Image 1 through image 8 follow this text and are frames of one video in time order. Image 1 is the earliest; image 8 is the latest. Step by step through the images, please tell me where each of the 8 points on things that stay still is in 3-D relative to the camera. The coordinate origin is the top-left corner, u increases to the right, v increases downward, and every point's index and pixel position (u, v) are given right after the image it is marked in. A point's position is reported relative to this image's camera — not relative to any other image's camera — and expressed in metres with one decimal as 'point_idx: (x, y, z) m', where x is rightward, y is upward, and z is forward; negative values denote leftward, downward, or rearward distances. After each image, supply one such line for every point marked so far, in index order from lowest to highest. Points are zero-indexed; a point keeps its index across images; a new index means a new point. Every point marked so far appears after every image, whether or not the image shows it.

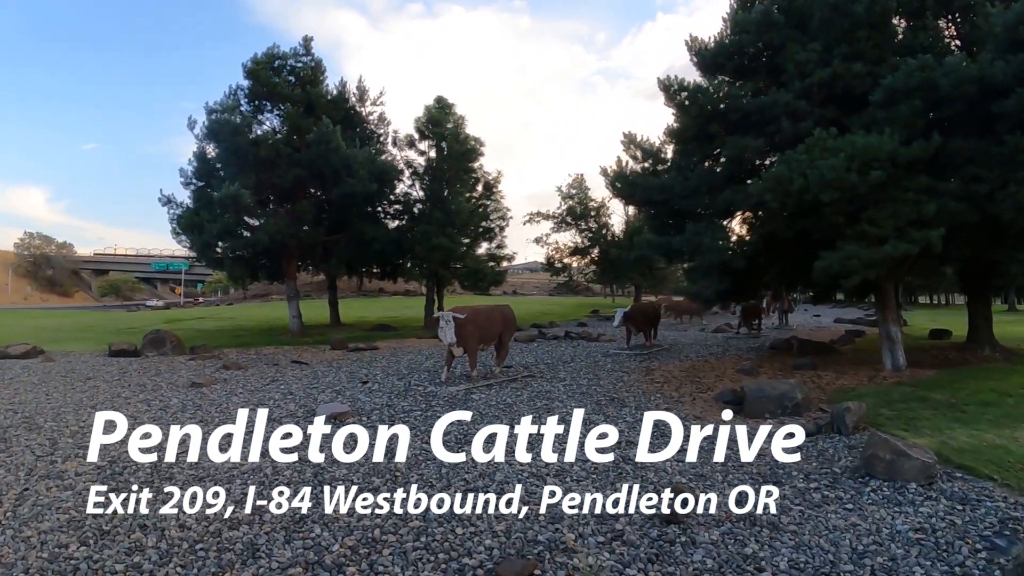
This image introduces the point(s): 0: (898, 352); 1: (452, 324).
0: (+7.7, -1.3, +12.9) m
1: (-1.0, -0.6, +10.8) m
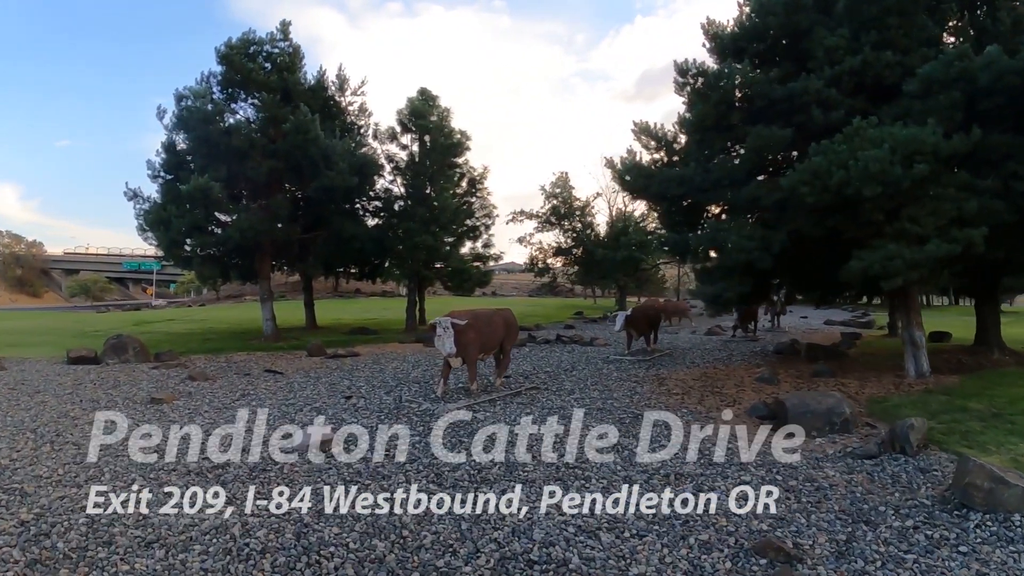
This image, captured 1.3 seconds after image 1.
0: (+7.7, -1.3, +12.0) m
1: (-0.9, -0.7, +9.6) m
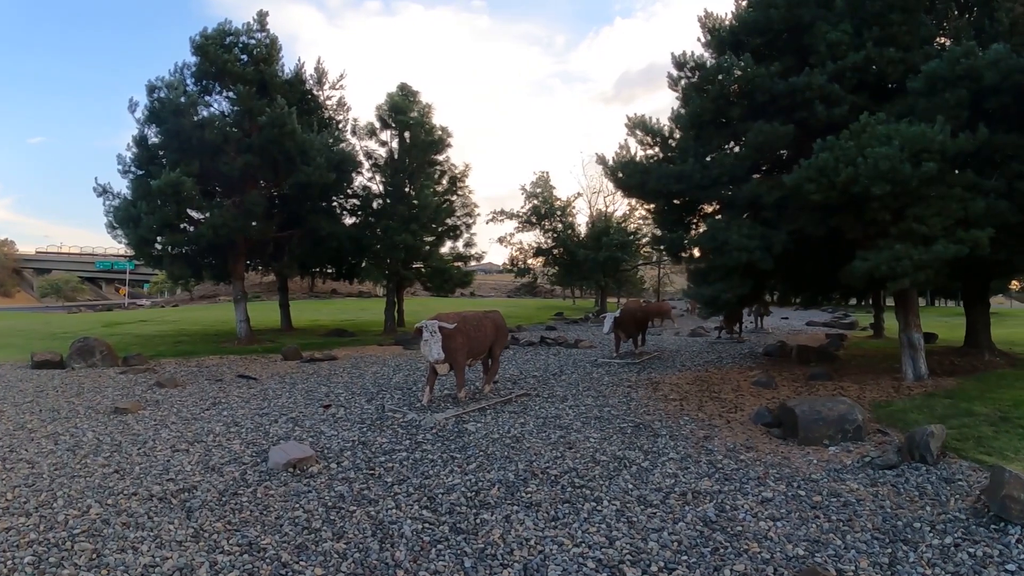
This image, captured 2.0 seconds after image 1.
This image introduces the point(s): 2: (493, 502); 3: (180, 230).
0: (+7.5, -1.3, +11.8) m
1: (-1.0, -0.7, +9.0) m
2: (-0.1, -1.7, +5.0) m
3: (-8.9, +1.6, +17.3) m
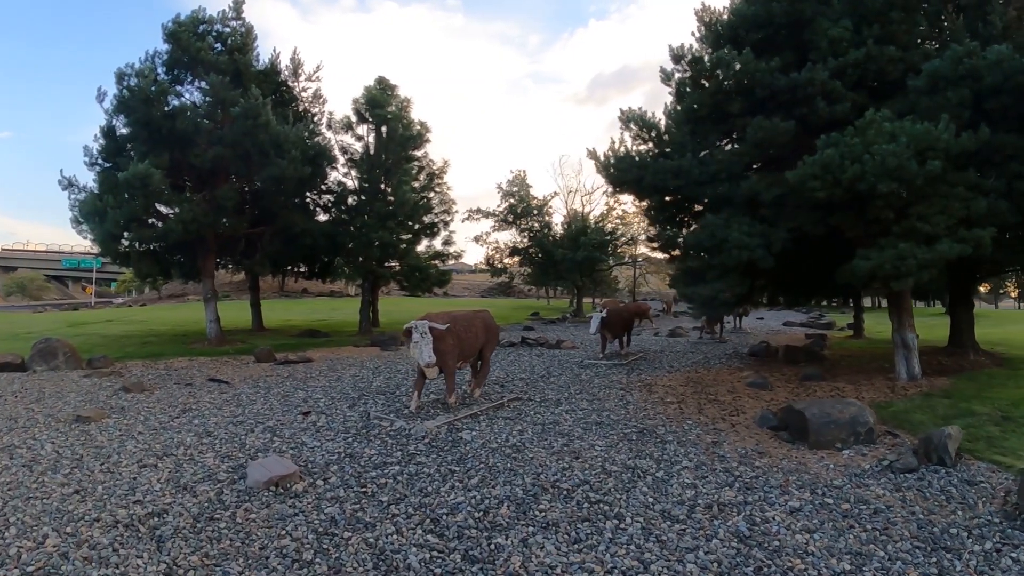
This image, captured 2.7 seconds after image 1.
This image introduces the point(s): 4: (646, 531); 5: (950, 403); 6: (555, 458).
0: (+7.3, -1.3, +11.6) m
1: (-1.1, -0.7, +8.5) m
2: (0.0, -1.7, +4.5) m
3: (-9.3, +1.6, +16.4) m
4: (+0.9, -1.7, +4.4) m
5: (+6.7, -1.8, +9.9) m
6: (+0.4, -1.6, +6.2) m
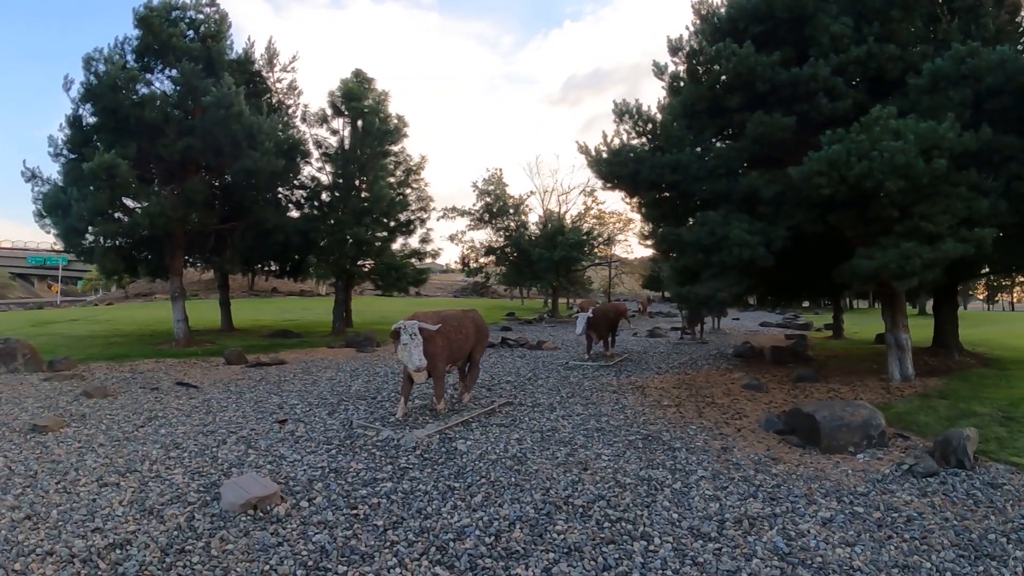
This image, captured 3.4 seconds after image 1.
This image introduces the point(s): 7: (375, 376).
0: (+7.1, -1.3, +11.5) m
1: (-1.2, -0.6, +8.0) m
2: (+0.1, -1.6, +4.1) m
3: (-9.7, +1.7, +15.5) m
4: (+1.0, -1.6, +4.0) m
5: (+6.6, -1.8, +9.7) m
6: (+0.5, -1.6, +5.7) m
7: (-3.0, -1.9, +14.1) m
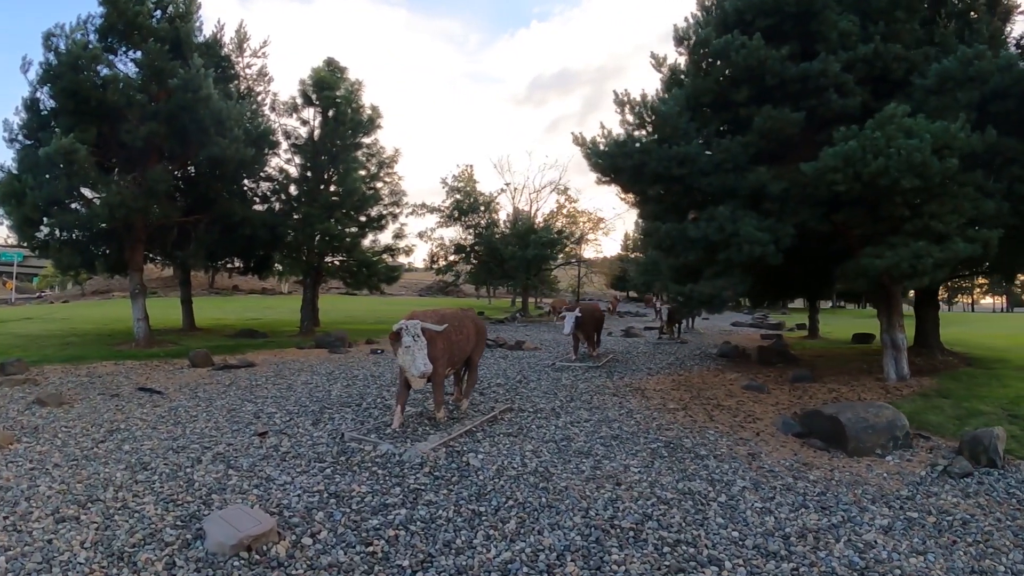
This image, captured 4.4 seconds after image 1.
0: (+6.9, -1.3, +11.4) m
1: (-1.1, -0.6, +7.4) m
2: (+0.4, -1.6, +3.6) m
3: (-10.0, +1.7, +14.5) m
4: (+1.4, -1.6, +3.6) m
5: (+6.6, -1.8, +9.6) m
6: (+0.7, -1.6, +5.3) m
7: (-3.3, -1.9, +13.5) m
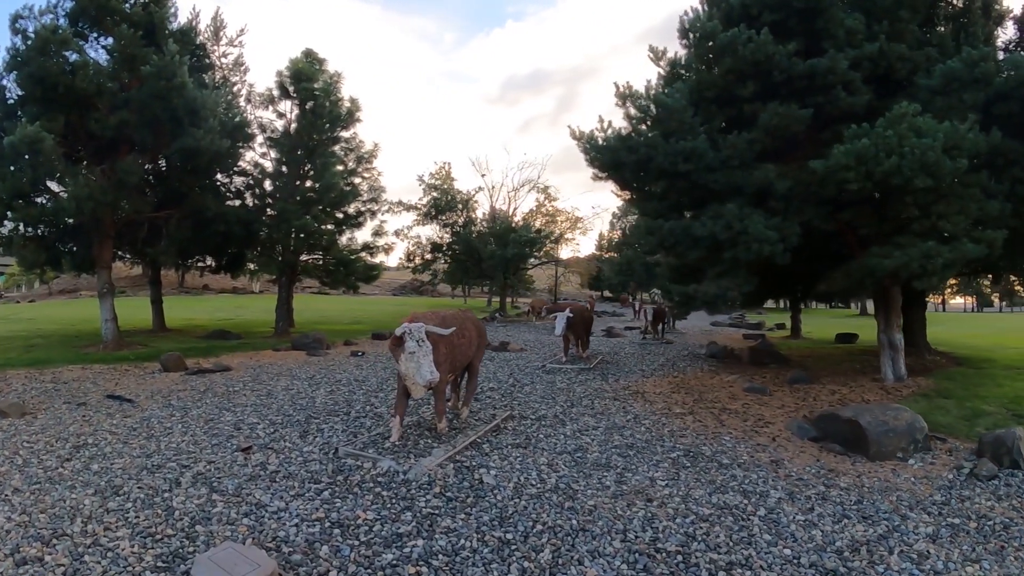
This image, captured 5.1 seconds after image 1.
0: (+6.8, -1.3, +11.3) m
1: (-1.0, -0.6, +7.0) m
2: (+0.6, -1.6, +3.3) m
3: (-10.2, +1.8, +13.7) m
4: (+1.6, -1.6, +3.3) m
5: (+6.6, -1.8, +9.6) m
6: (+0.9, -1.6, +4.9) m
7: (-3.5, -1.9, +13.0) m
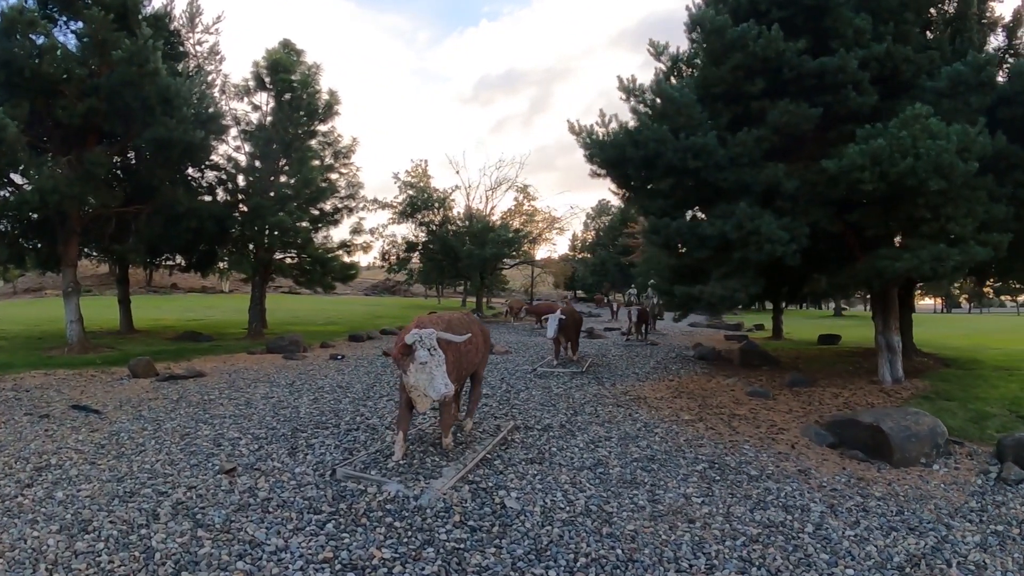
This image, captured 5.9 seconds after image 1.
0: (+6.8, -1.4, +11.3) m
1: (-0.8, -0.6, +6.6) m
2: (+1.0, -1.6, +2.9) m
3: (-10.4, +1.8, +12.8) m
4: (+1.9, -1.7, +3.0) m
5: (+6.6, -1.8, +9.5) m
6: (+1.1, -1.6, +4.6) m
7: (-3.6, -1.9, +12.4) m
